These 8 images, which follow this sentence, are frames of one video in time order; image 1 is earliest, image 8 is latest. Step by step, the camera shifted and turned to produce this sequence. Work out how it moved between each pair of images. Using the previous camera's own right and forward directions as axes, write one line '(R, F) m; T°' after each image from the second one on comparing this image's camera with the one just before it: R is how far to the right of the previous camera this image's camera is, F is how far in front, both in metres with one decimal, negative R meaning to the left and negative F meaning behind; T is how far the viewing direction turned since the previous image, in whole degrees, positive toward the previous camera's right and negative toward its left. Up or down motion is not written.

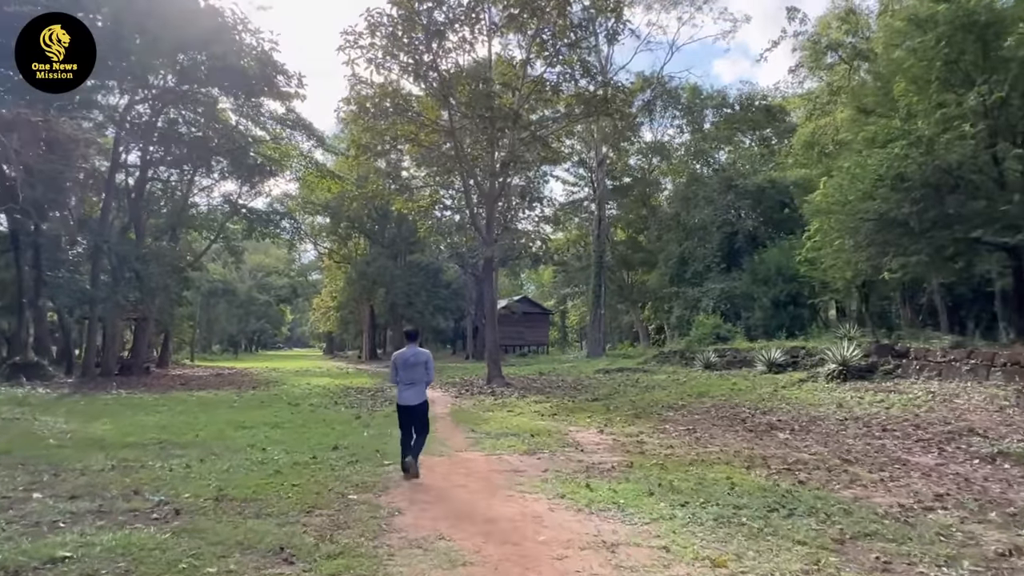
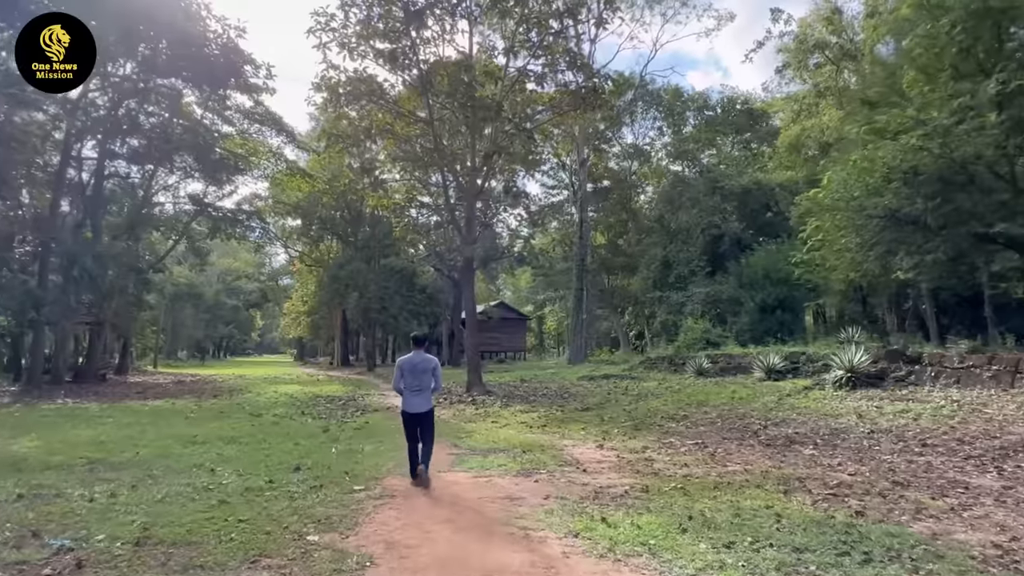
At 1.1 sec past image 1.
(-0.2, +1.4) m; +2°
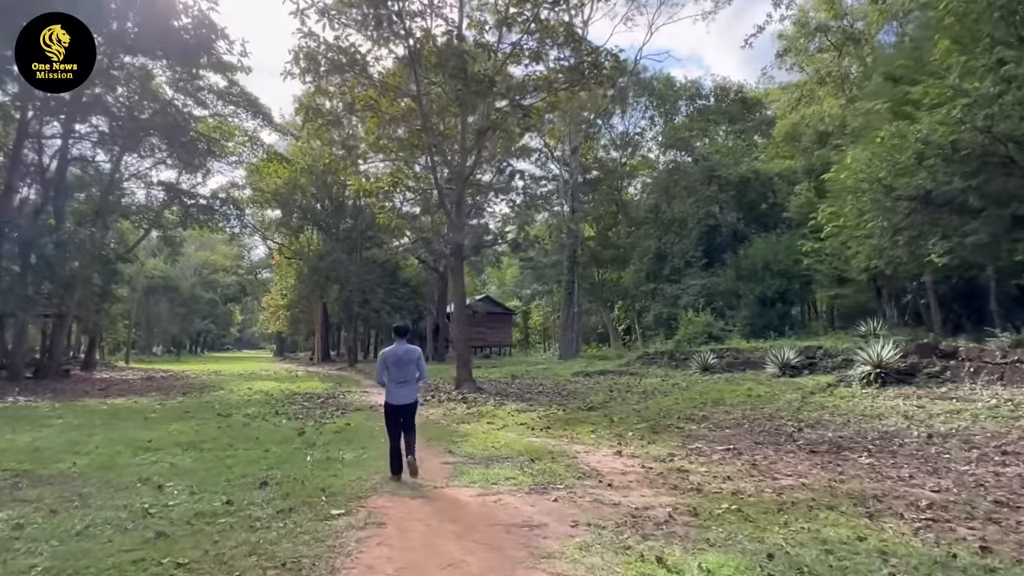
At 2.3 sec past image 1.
(-0.3, +1.5) m; +1°
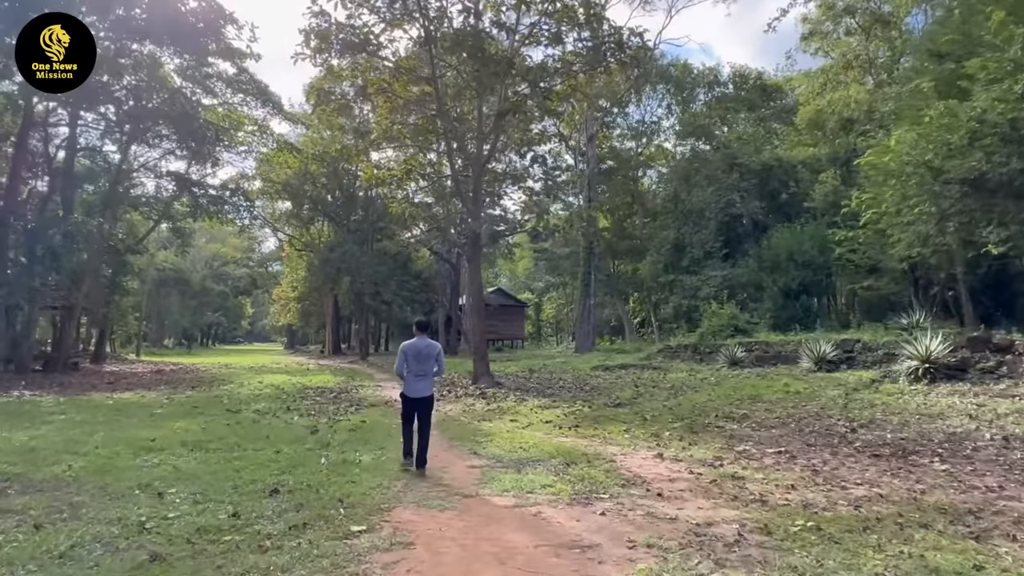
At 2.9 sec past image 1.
(-0.3, +0.8) m; -1°
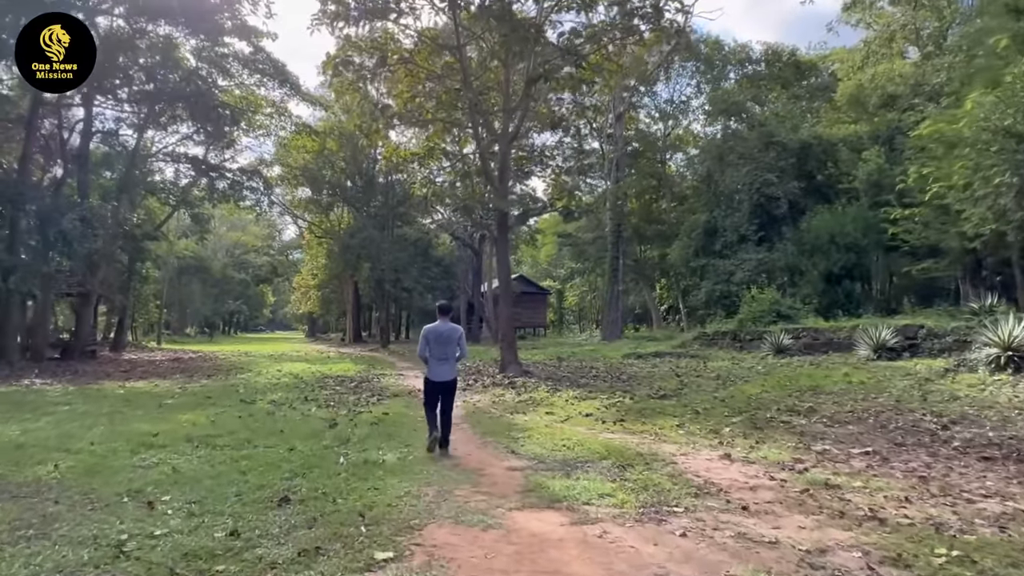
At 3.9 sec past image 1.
(-0.3, +1.1) m; -2°
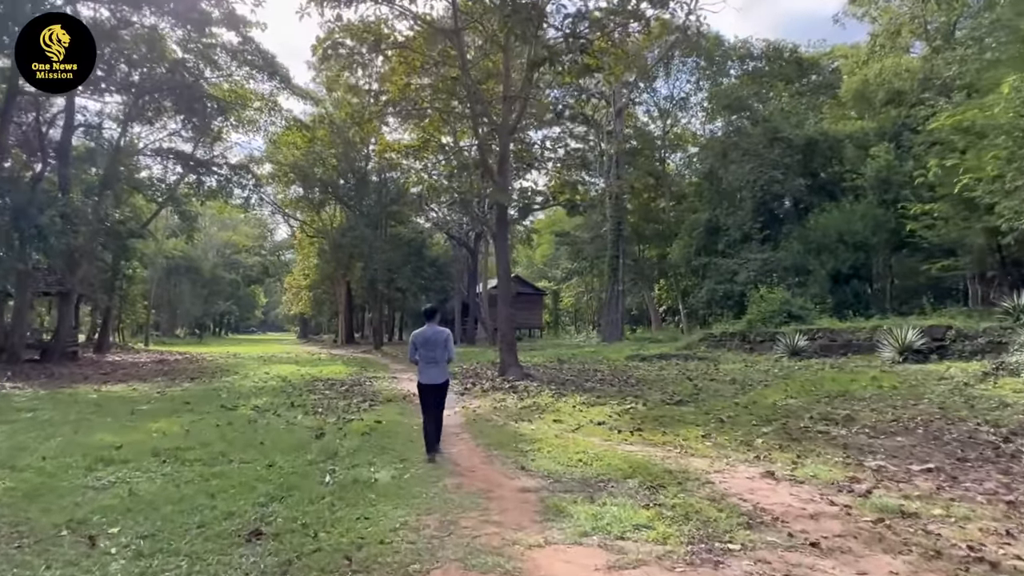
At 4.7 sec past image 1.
(-0.2, +1.0) m; +1°
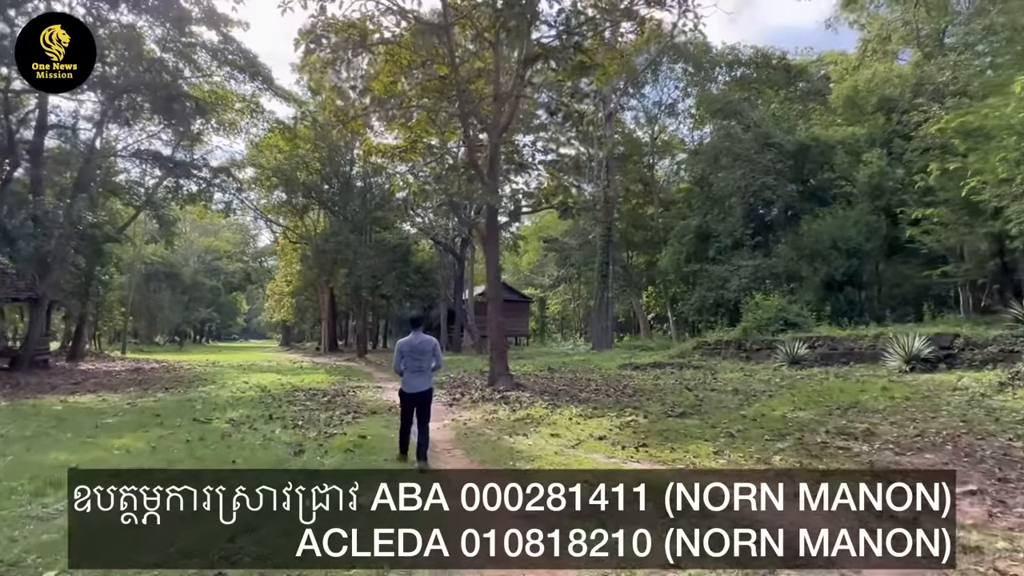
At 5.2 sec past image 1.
(-0.1, +0.7) m; +1°
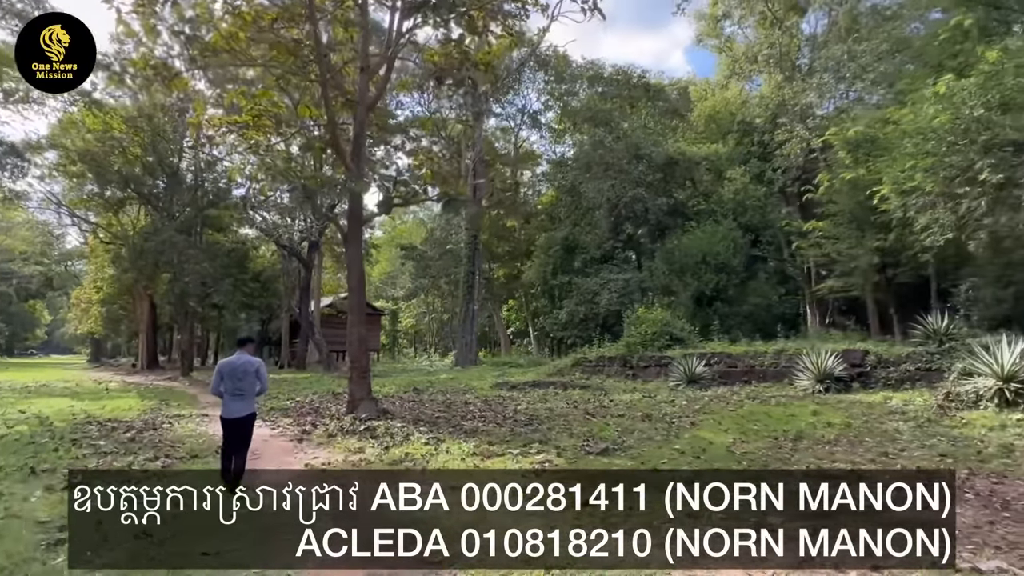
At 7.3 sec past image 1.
(-0.4, +2.6) m; +13°
